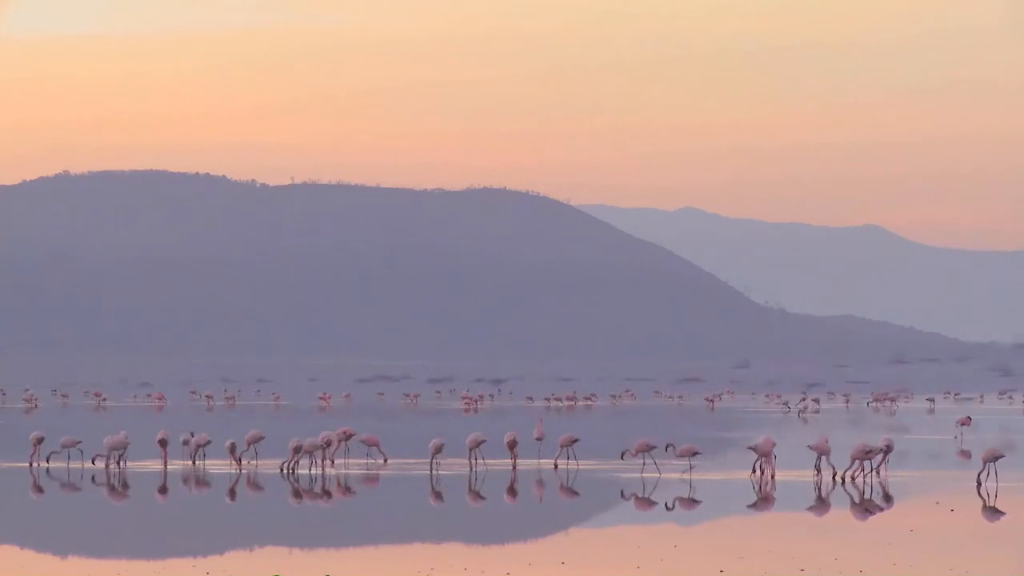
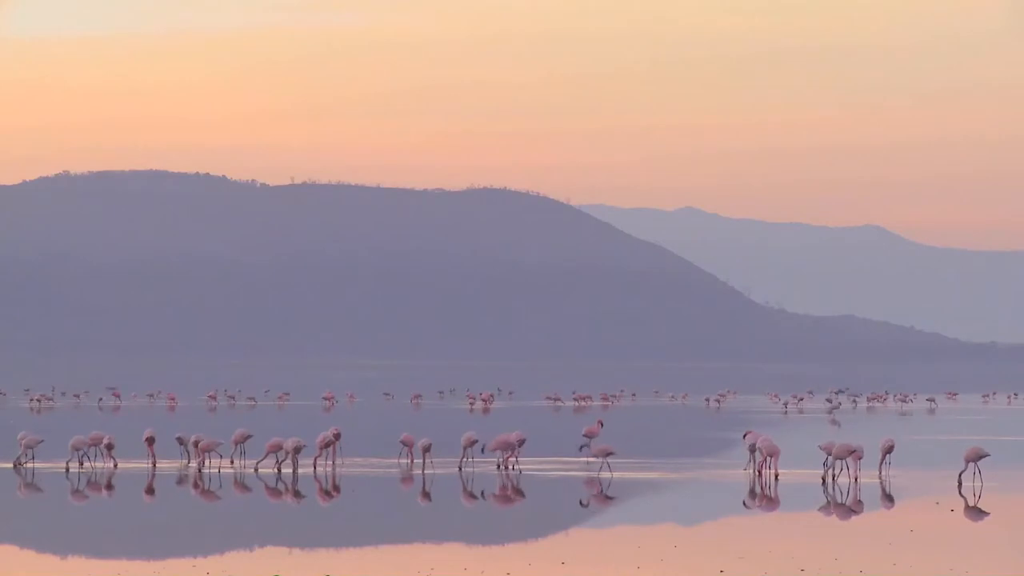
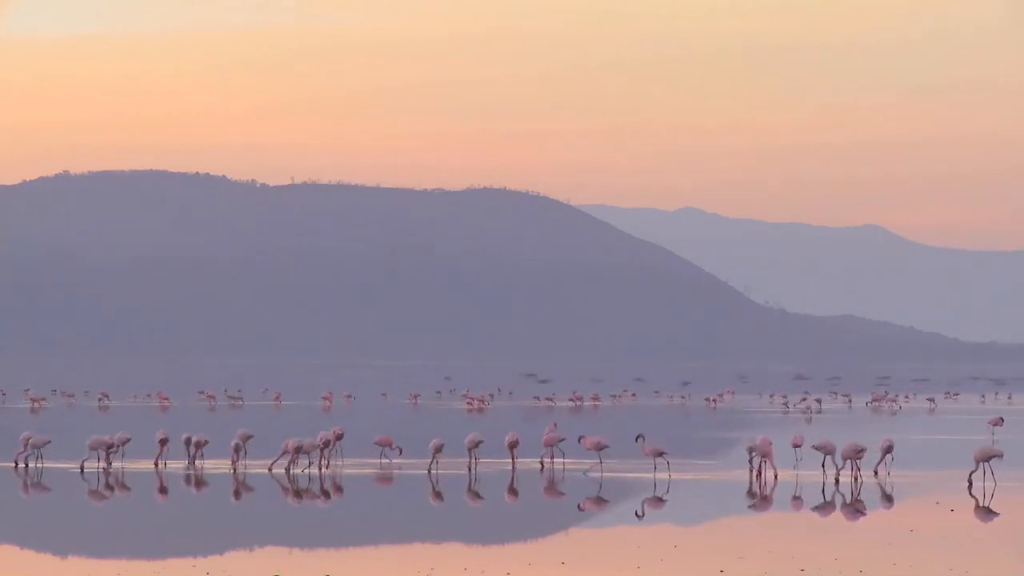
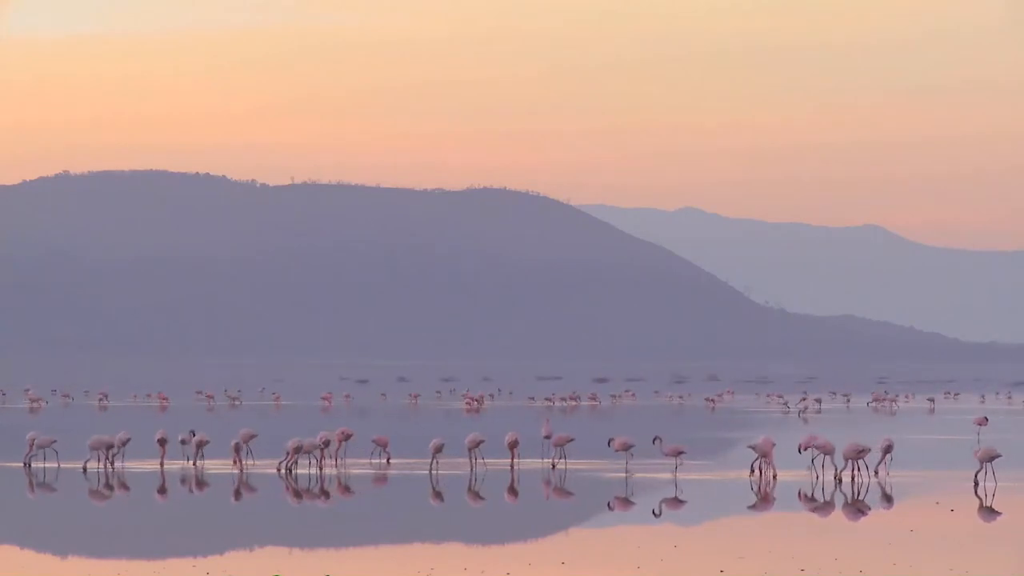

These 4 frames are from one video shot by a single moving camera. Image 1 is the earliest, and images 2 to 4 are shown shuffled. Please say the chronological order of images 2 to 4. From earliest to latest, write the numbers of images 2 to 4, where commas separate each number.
4, 3, 2
